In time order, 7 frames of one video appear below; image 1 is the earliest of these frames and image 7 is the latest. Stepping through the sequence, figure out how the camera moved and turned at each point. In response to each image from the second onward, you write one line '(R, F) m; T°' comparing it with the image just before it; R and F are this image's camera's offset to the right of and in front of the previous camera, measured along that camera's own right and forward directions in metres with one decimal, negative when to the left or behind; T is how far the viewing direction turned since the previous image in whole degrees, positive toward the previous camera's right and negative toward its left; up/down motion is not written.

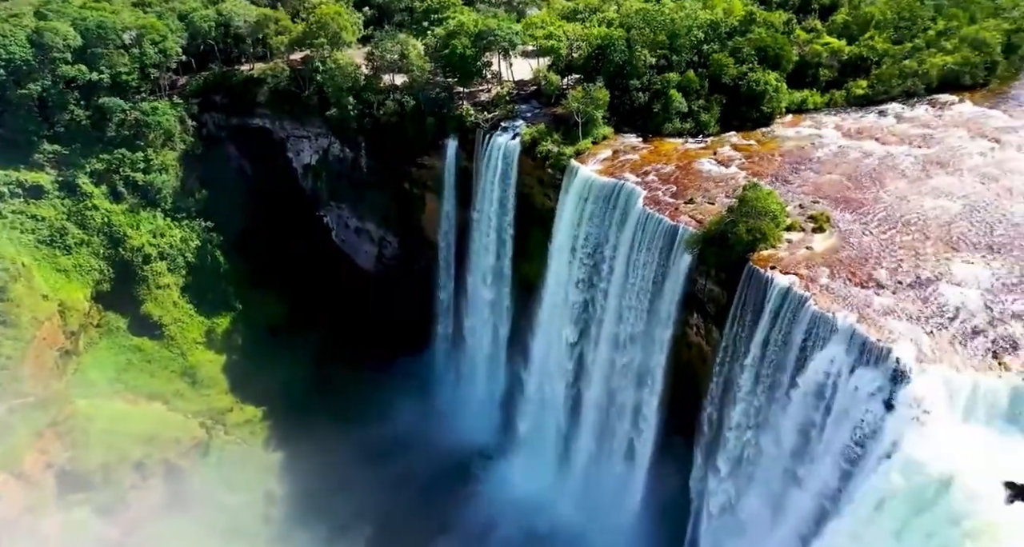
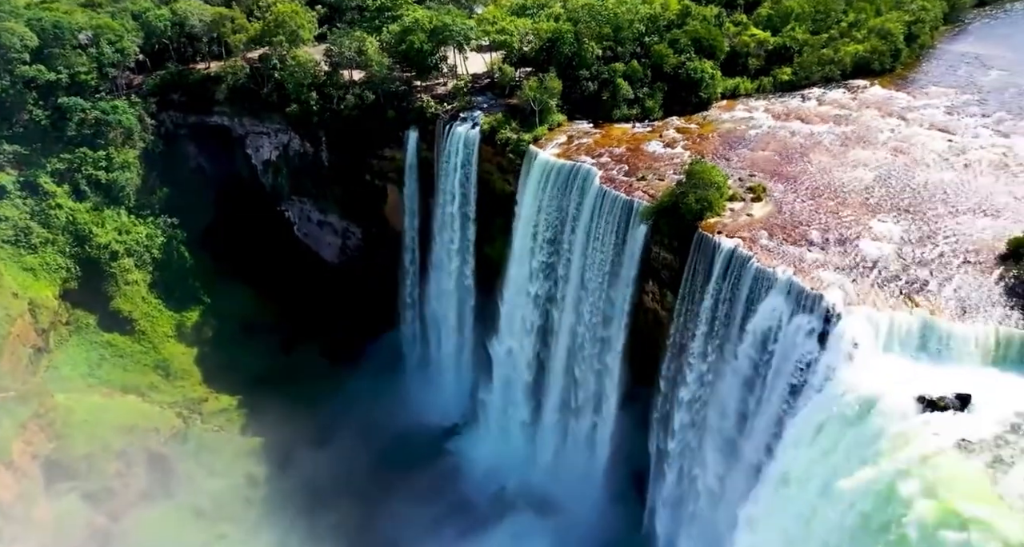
(-1.1, -2.0) m; +5°
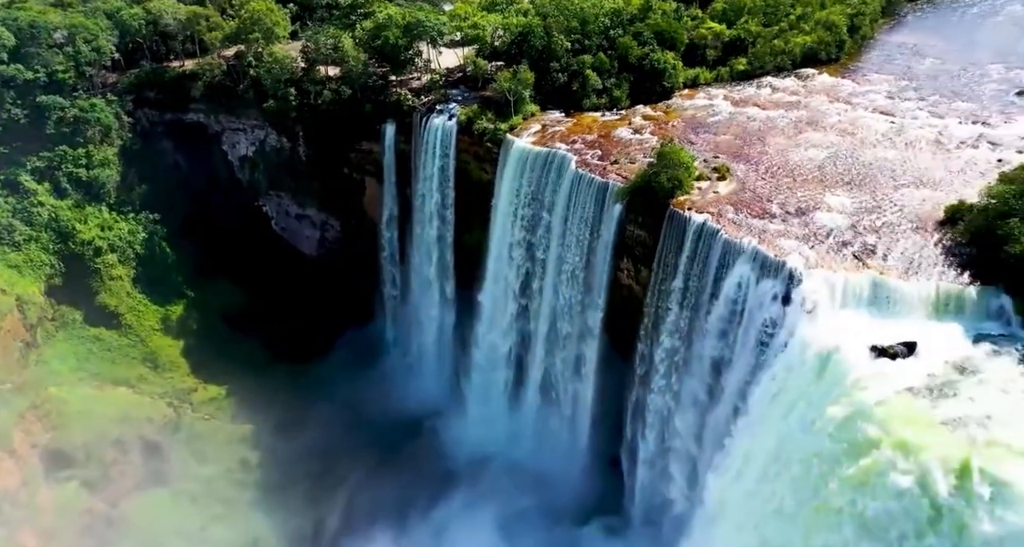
(-0.9, -1.6) m; +3°
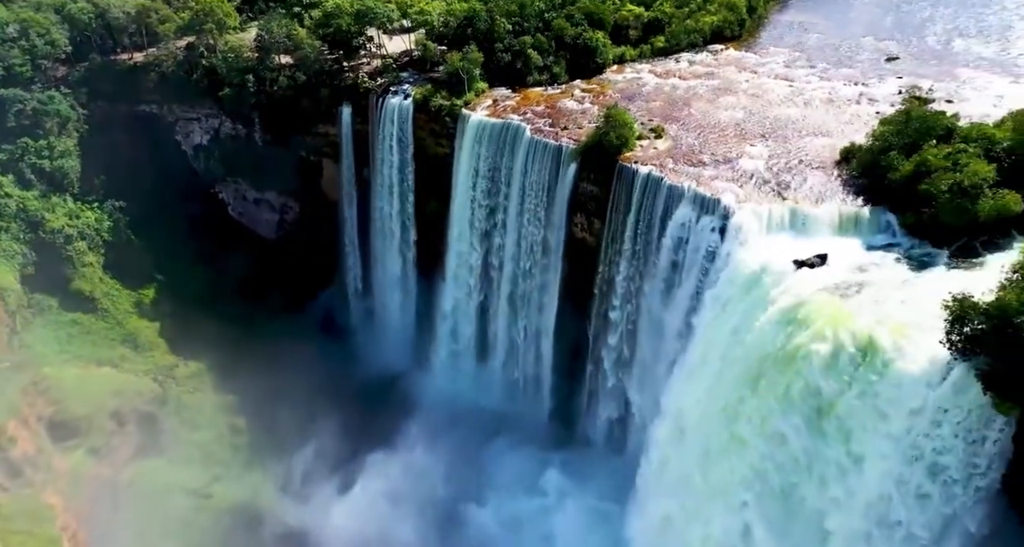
(-2.4, -3.4) m; +7°
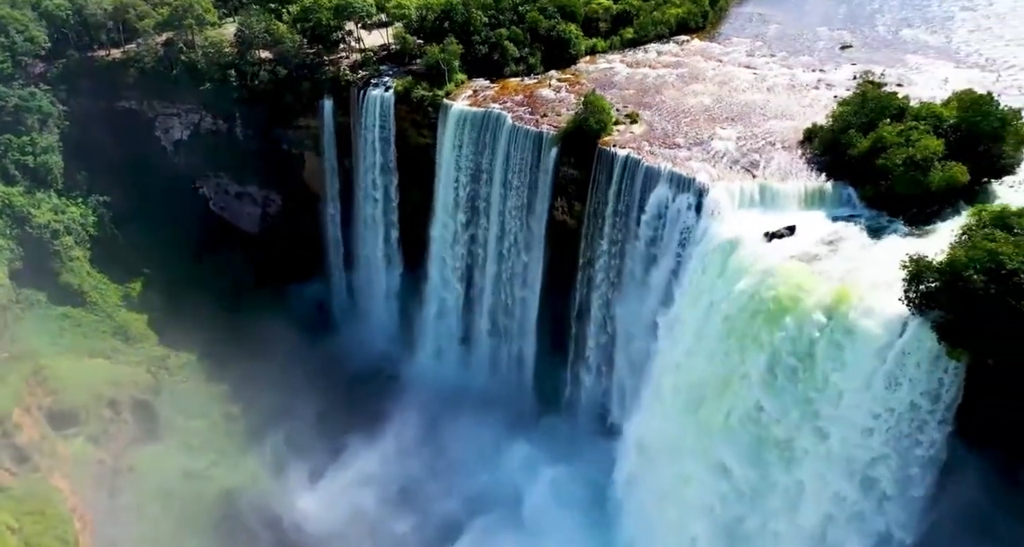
(-1.0, -1.5) m; +3°
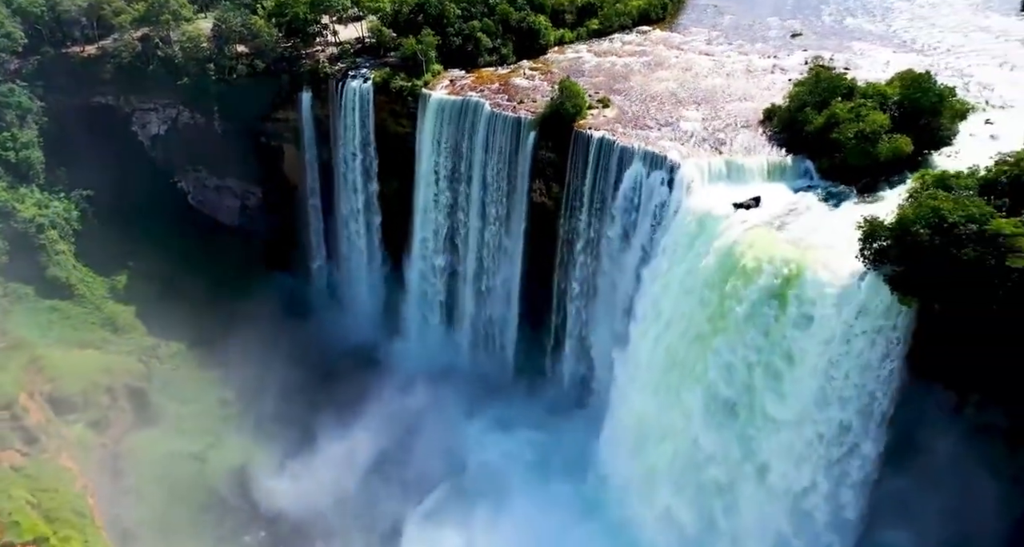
(-1.2, -1.8) m; +3°
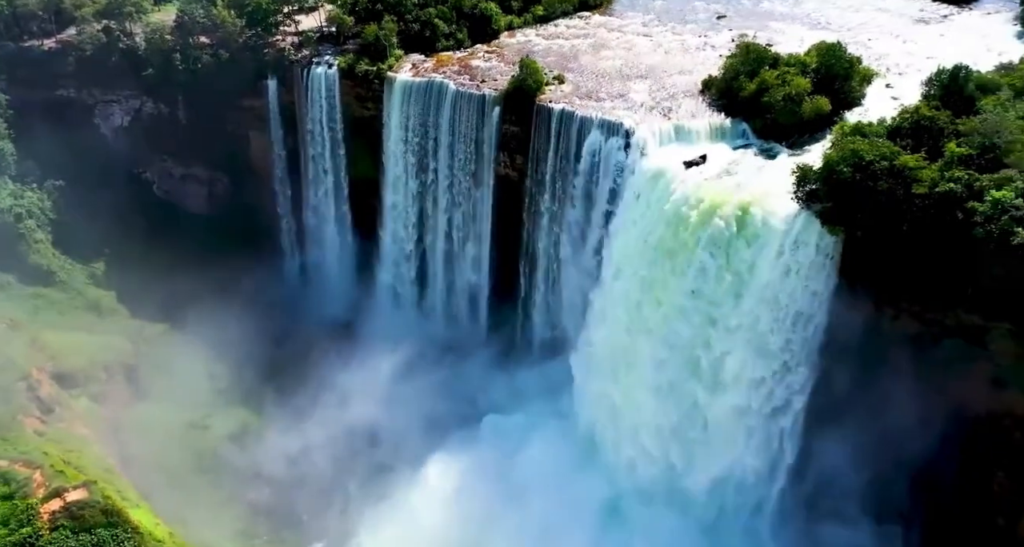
(-2.3, -3.1) m; +6°
